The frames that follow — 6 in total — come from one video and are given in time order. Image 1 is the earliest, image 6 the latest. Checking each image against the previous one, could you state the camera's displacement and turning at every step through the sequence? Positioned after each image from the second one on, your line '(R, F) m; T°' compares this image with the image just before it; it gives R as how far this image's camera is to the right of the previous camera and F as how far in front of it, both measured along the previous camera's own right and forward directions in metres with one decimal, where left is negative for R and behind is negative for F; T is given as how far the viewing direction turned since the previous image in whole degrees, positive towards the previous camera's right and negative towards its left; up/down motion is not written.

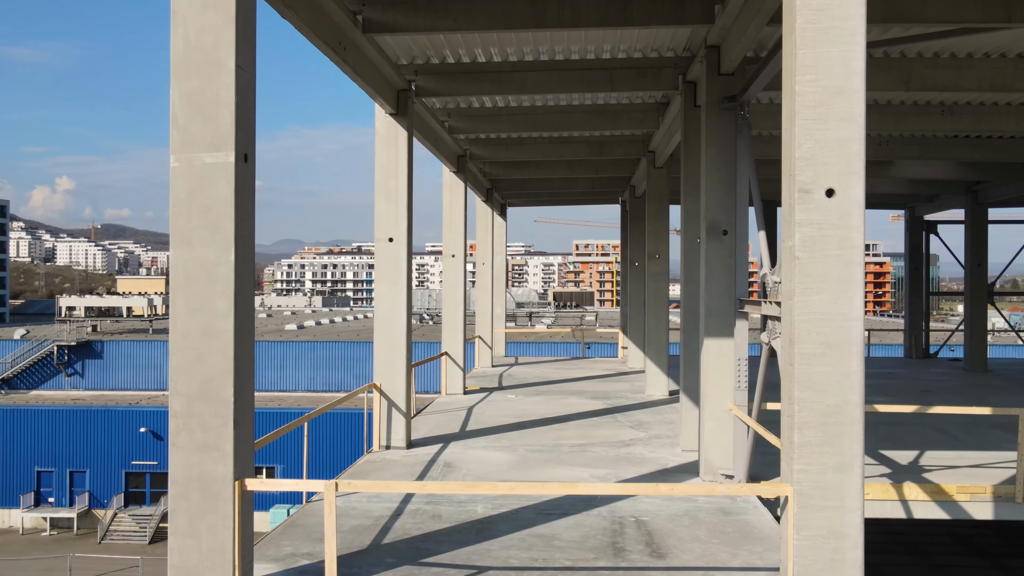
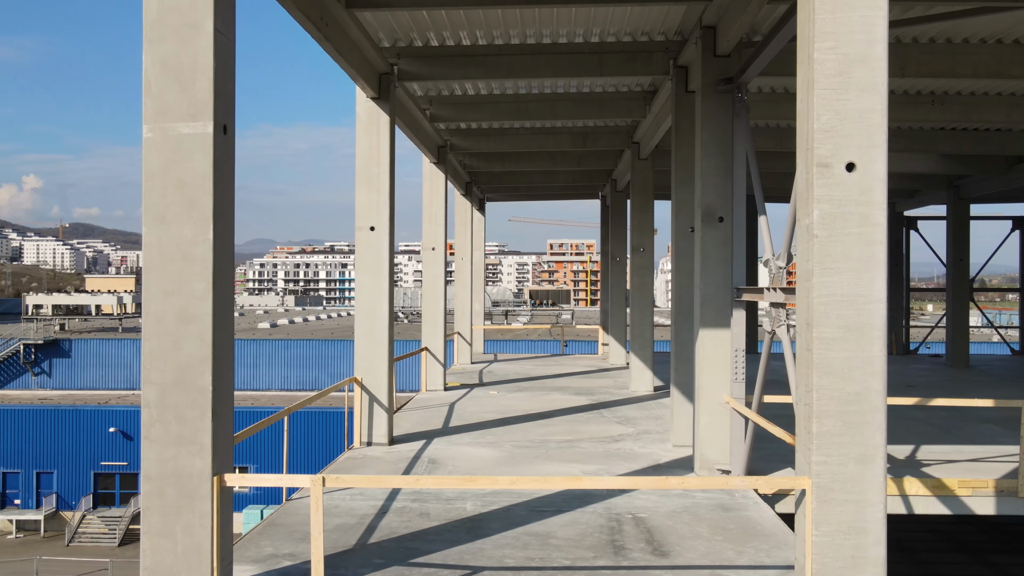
(-0.1, +0.3) m; +2°
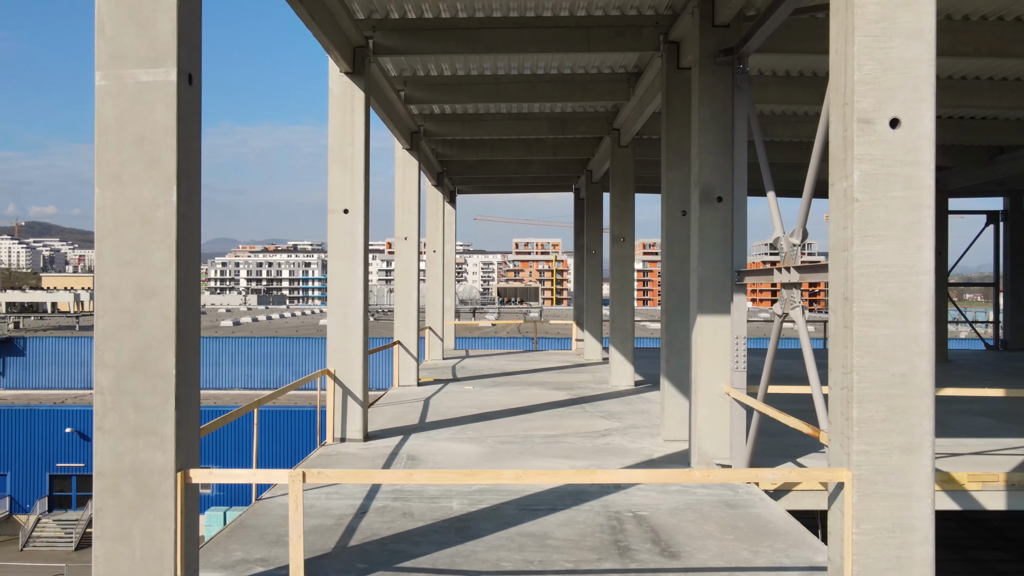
(-0.2, +0.5) m; +2°
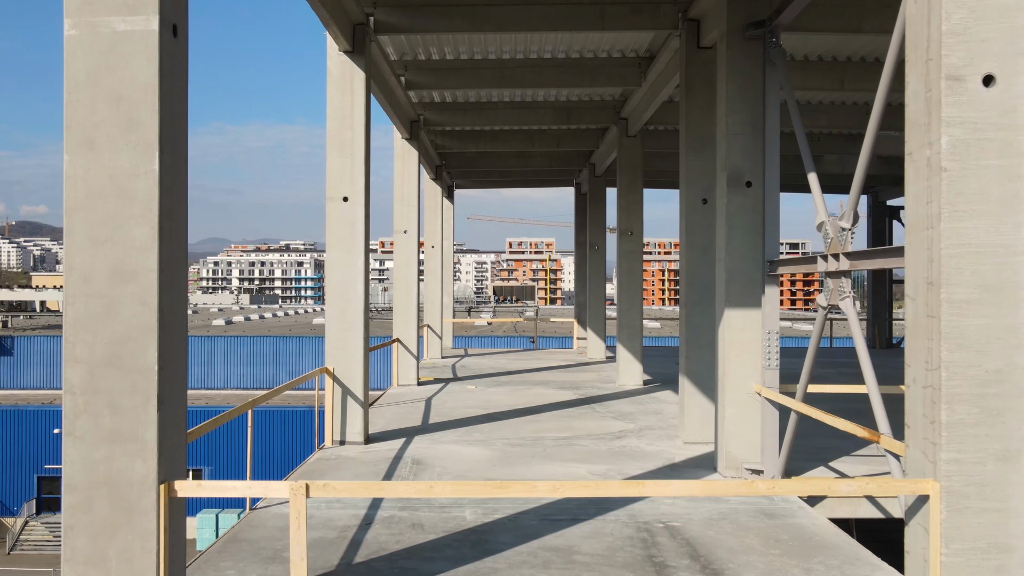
(-0.1, +0.5) m; 0°
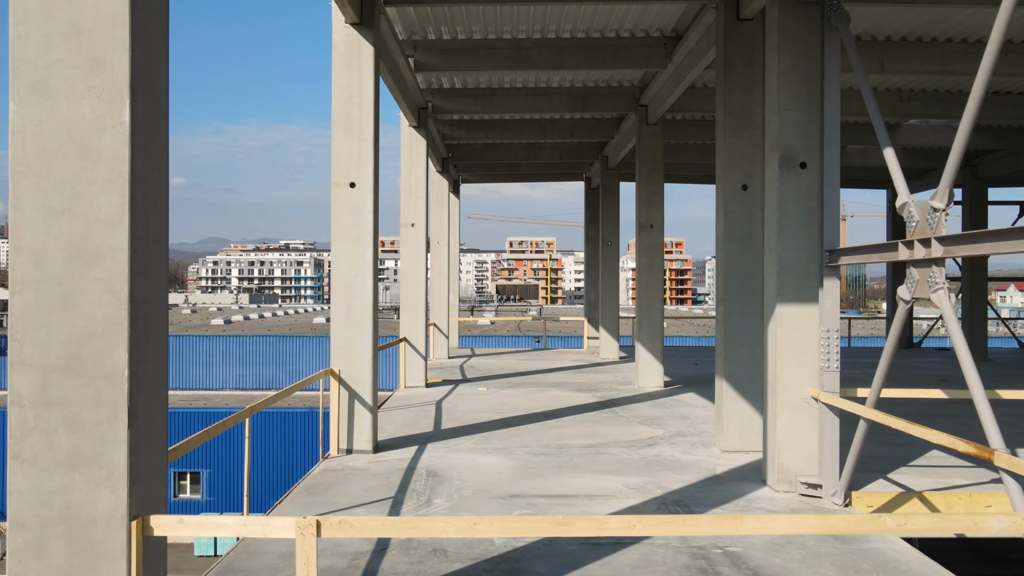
(-0.2, +0.7) m; 0°
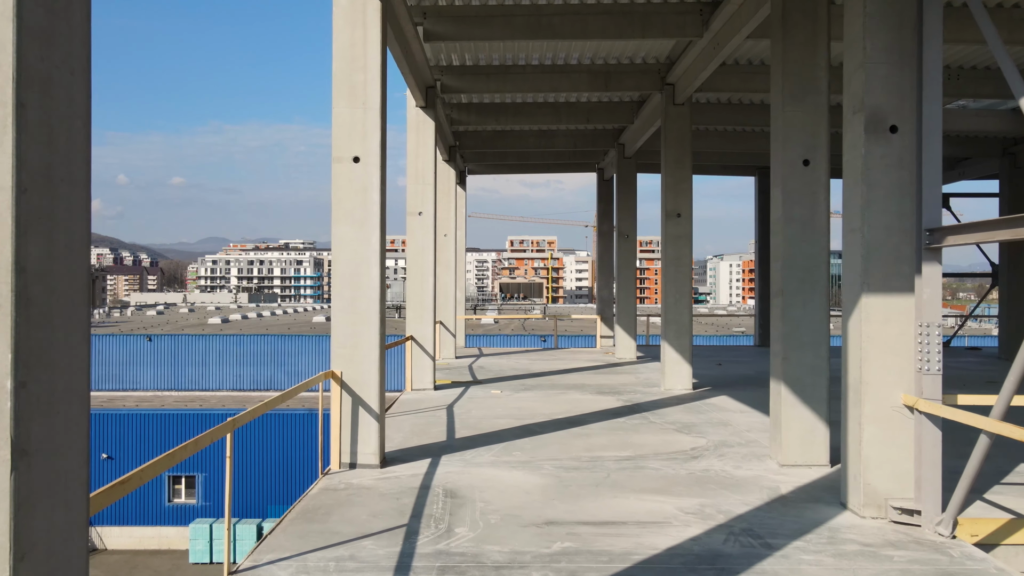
(-0.2, +1.0) m; 0°
